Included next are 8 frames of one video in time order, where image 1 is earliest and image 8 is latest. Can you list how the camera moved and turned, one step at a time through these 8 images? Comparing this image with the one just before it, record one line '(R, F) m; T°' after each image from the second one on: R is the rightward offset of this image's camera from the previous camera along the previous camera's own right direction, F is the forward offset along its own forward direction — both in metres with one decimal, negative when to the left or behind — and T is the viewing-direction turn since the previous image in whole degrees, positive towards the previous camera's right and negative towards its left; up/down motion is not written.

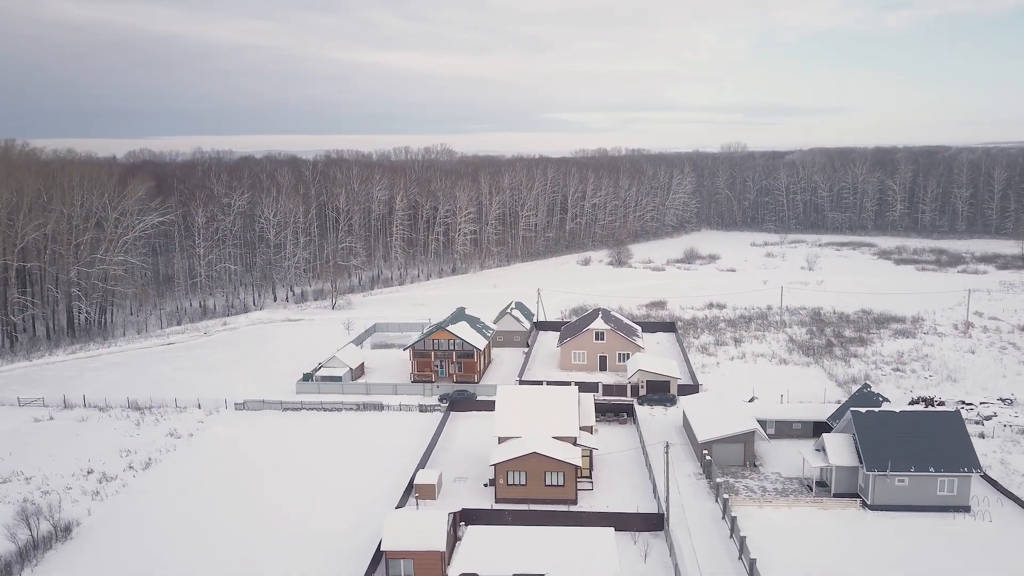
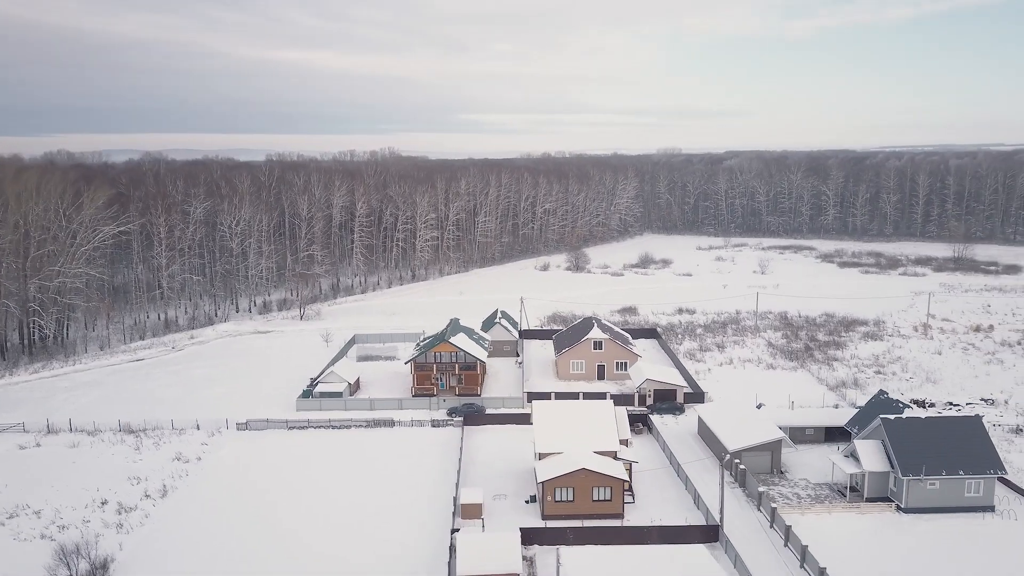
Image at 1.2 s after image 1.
(-2.6, +0.2) m; +6°
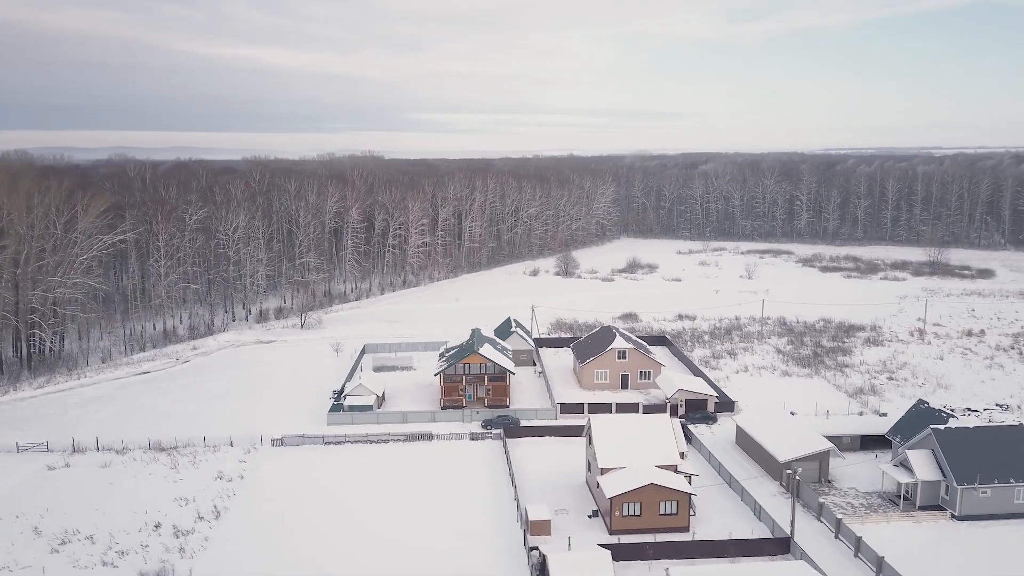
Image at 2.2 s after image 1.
(-2.3, 0.0) m; +3°
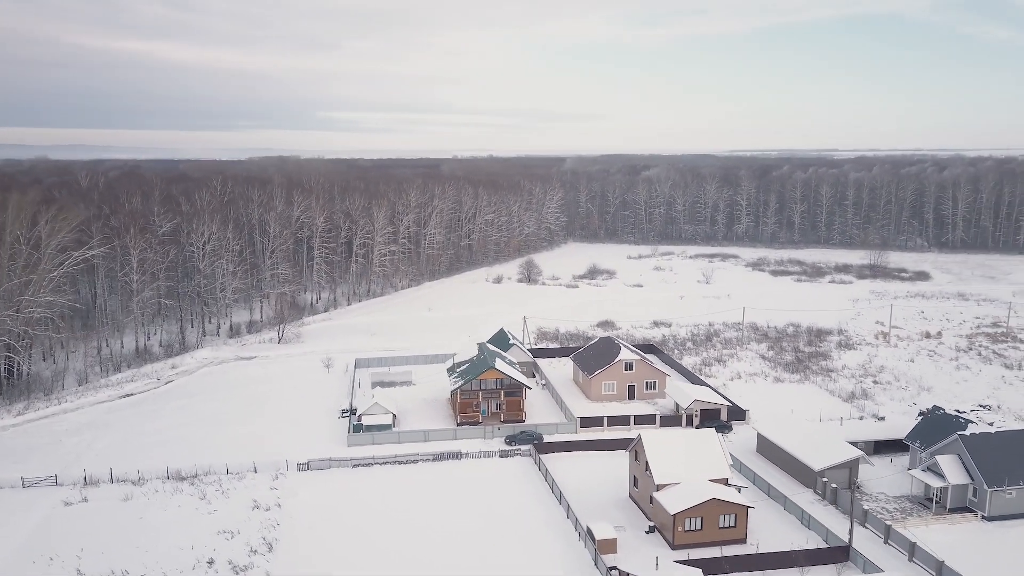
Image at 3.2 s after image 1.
(-3.0, +0.1) m; +6°
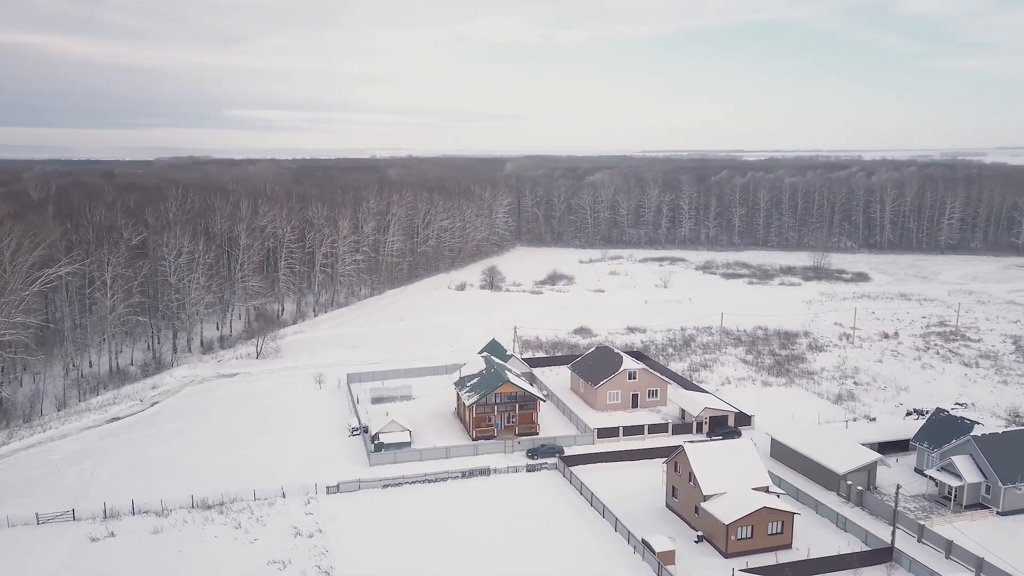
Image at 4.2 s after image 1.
(-3.0, 0.0) m; +6°
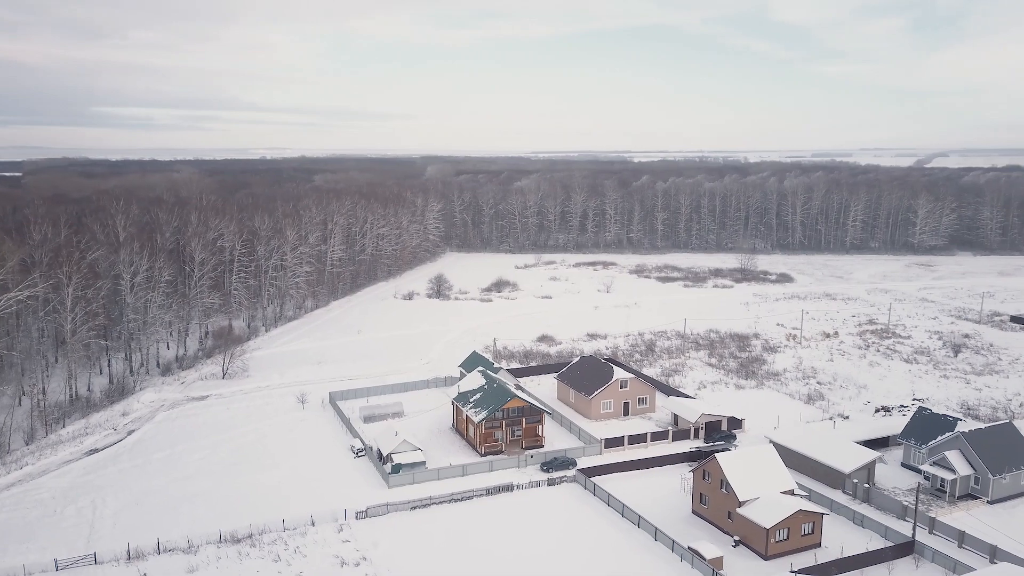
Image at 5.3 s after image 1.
(-3.4, -0.1) m; +7°
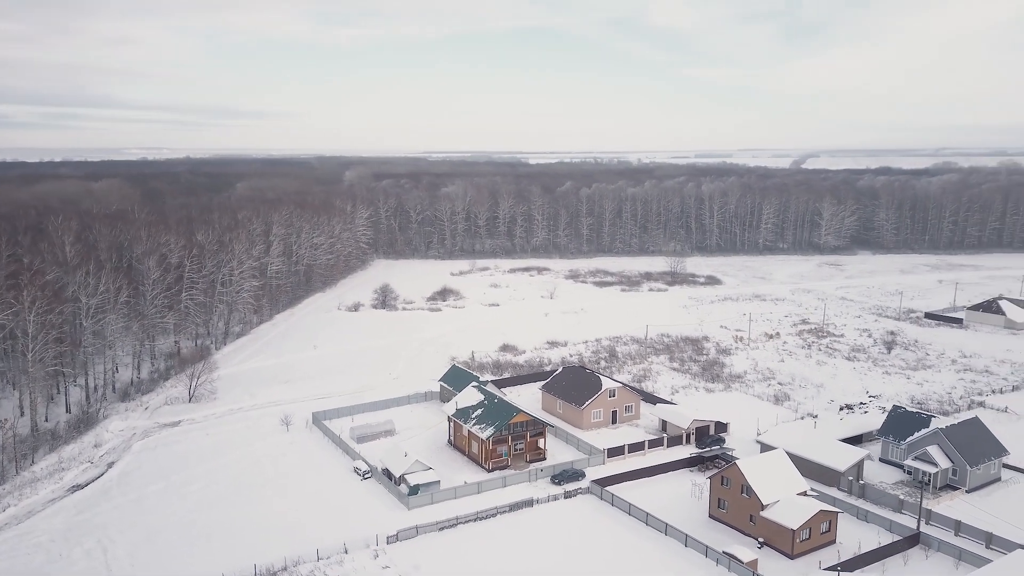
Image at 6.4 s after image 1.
(-3.4, -0.2) m; +8°
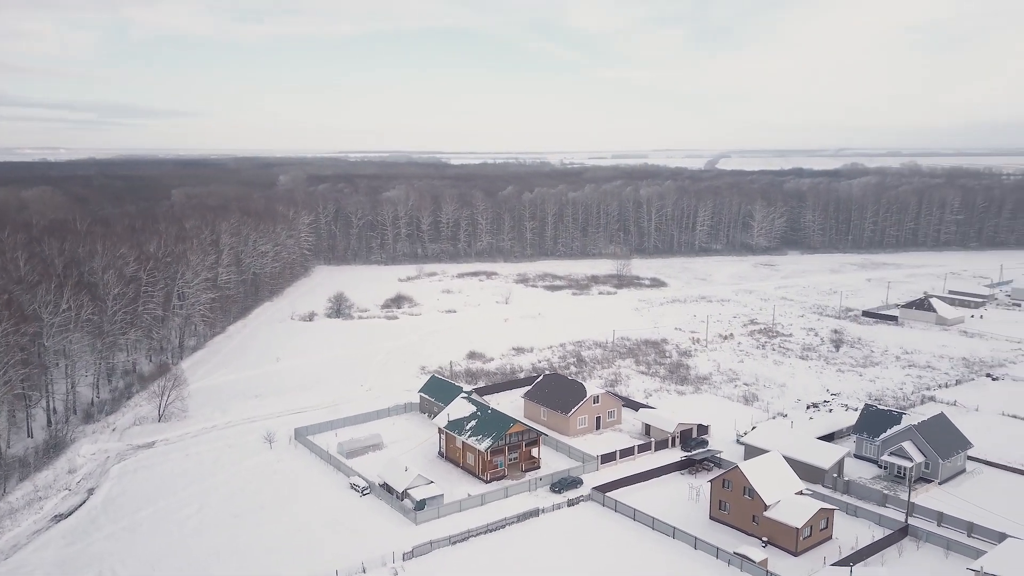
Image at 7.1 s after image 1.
(-2.4, -0.2) m; +6°
